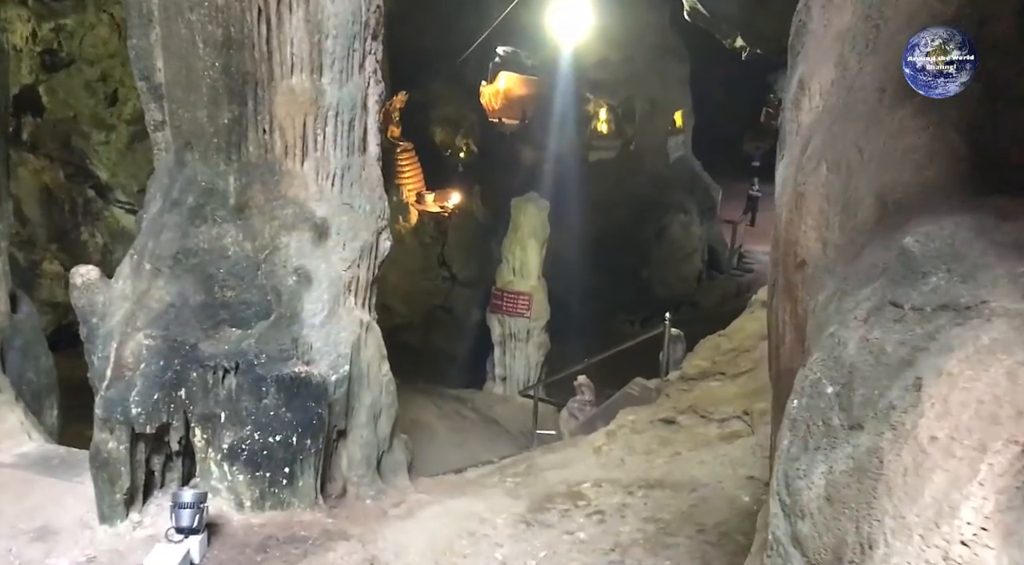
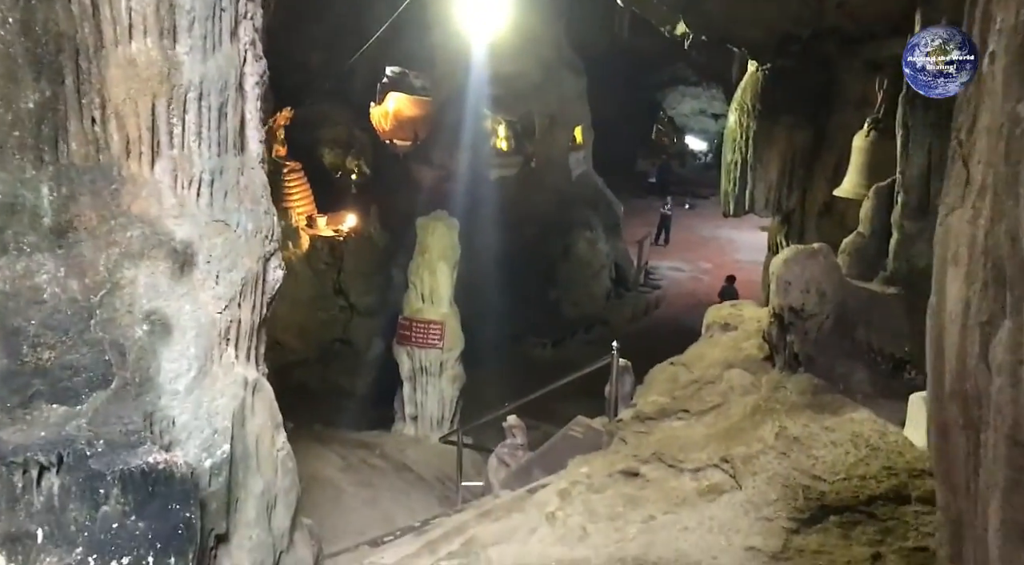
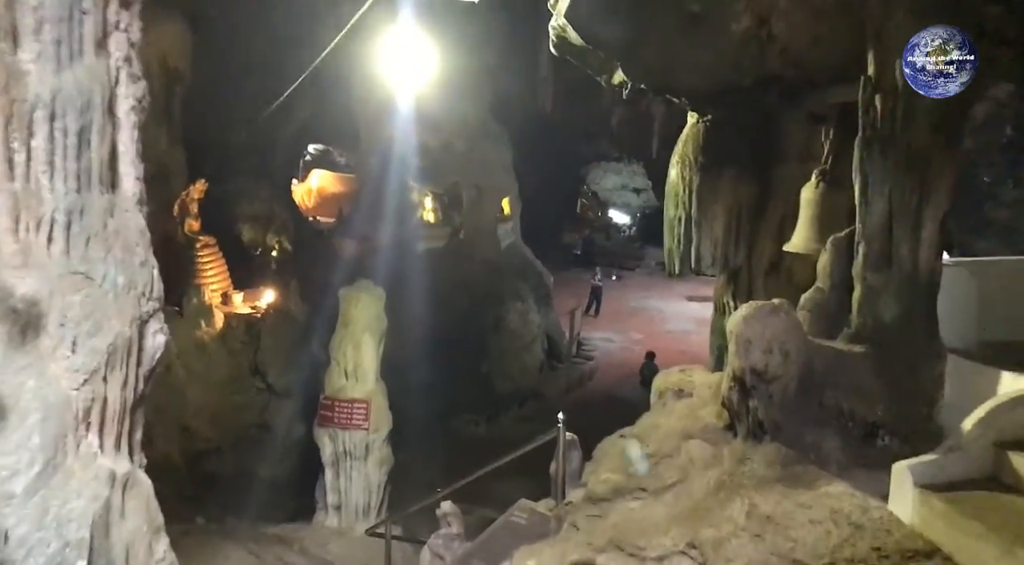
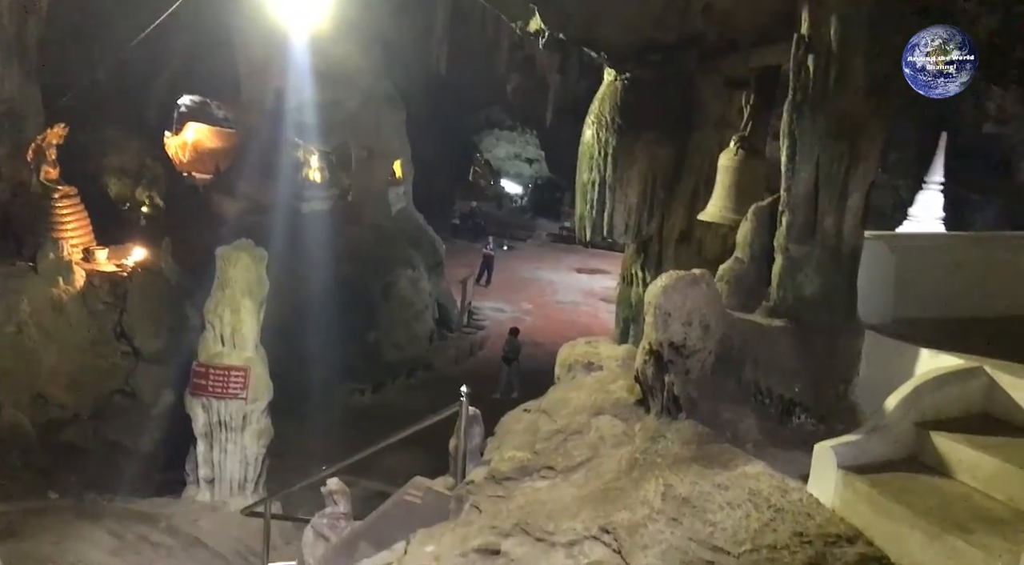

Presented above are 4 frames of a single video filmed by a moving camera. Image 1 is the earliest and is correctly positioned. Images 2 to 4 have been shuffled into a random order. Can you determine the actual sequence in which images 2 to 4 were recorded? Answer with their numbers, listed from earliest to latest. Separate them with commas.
2, 3, 4
